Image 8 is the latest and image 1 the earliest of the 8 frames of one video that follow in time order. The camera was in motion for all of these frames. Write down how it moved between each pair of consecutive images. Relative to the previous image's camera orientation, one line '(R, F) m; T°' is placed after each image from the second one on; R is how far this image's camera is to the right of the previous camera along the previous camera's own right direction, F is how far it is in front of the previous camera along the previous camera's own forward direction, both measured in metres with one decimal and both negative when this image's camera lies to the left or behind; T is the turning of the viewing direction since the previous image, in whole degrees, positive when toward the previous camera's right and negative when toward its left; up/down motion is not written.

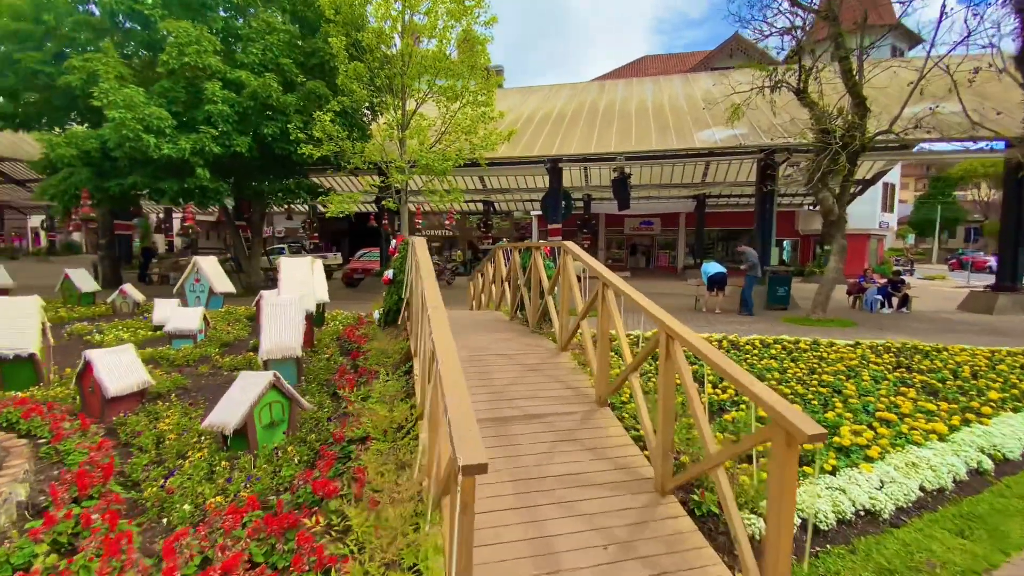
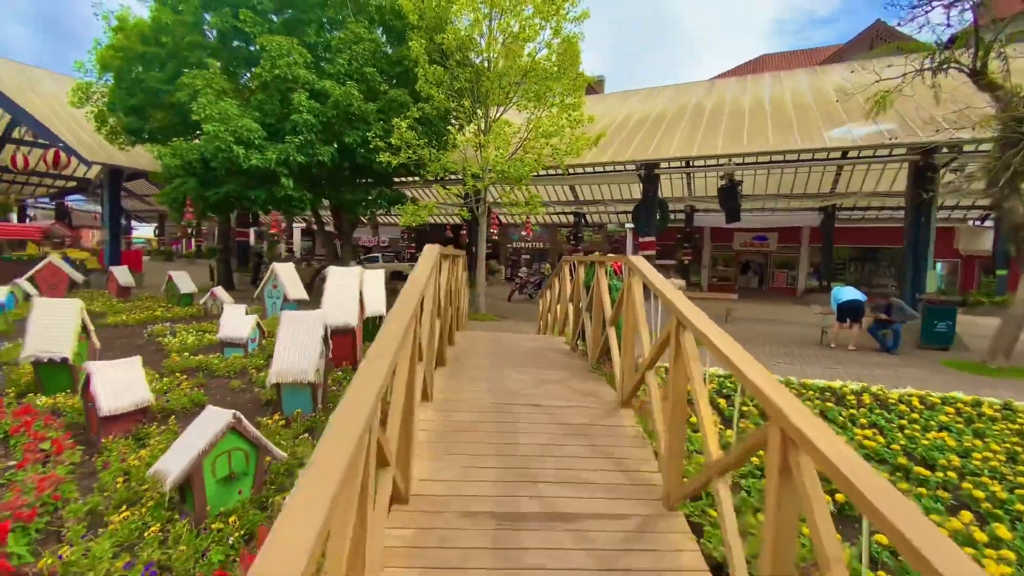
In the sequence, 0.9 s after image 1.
(+0.4, +1.1) m; -12°
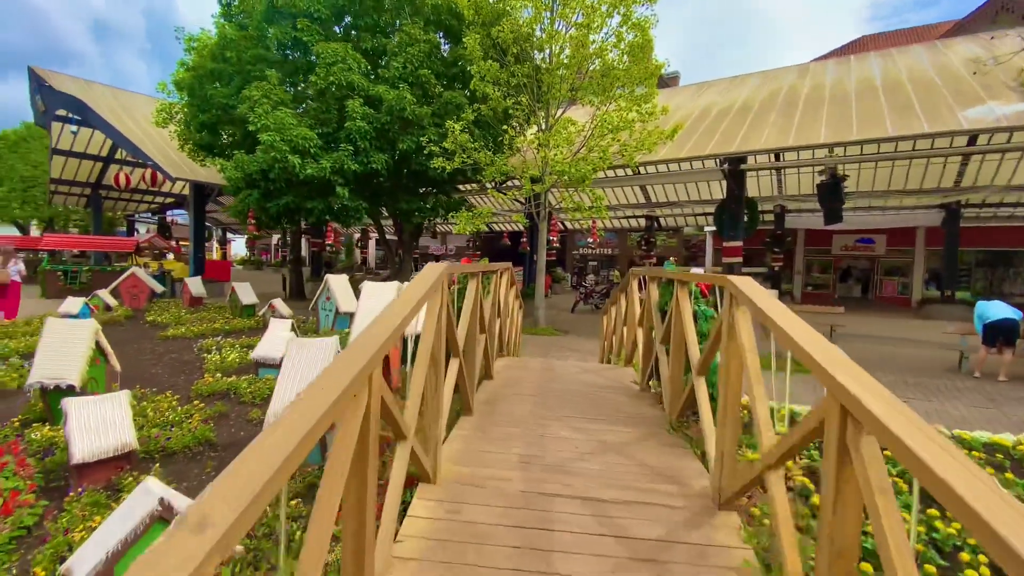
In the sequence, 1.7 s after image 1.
(+0.1, +1.0) m; -8°
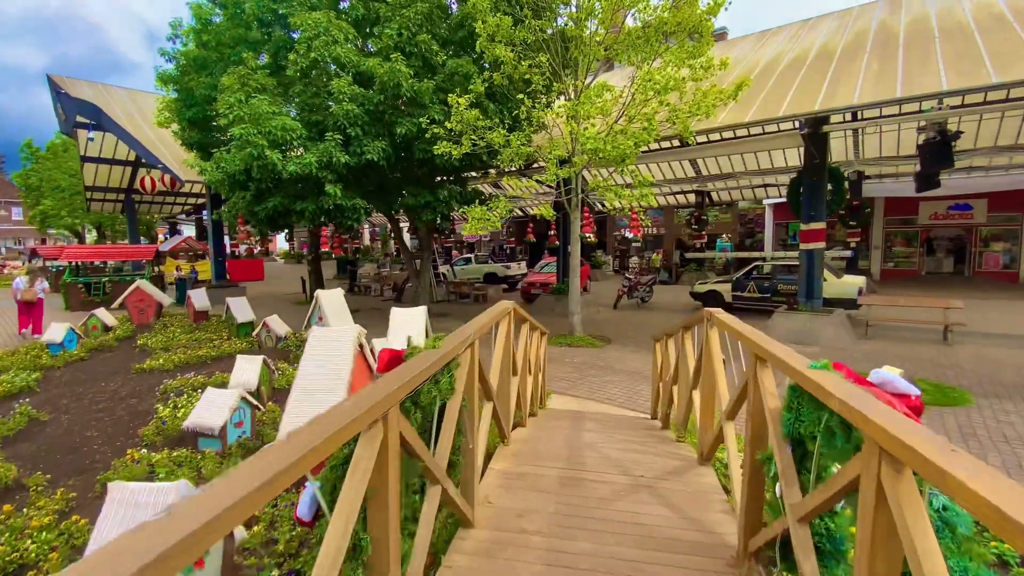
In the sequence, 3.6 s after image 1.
(+0.3, +1.8) m; -5°
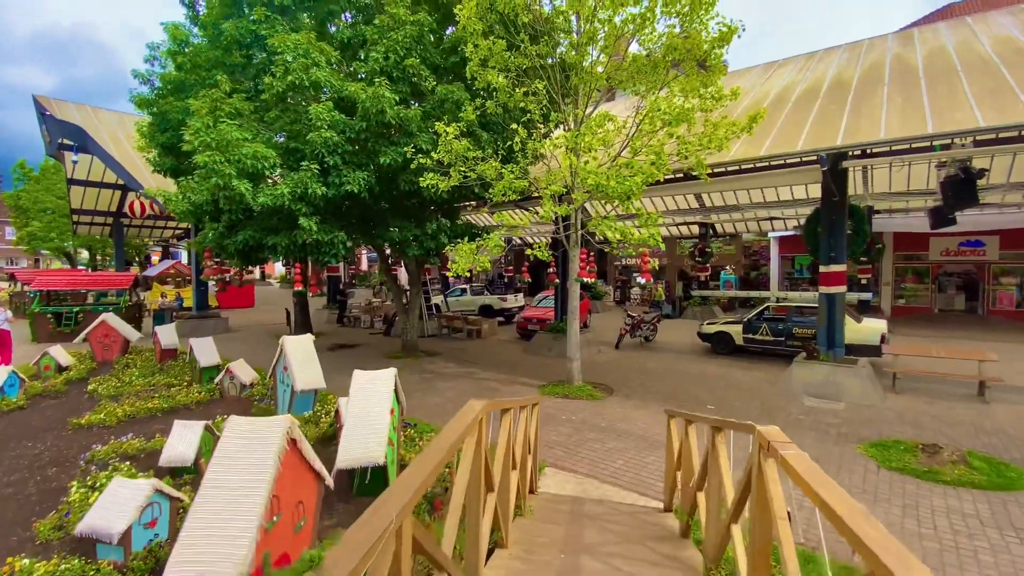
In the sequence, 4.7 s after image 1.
(+0.1, +0.8) m; 0°
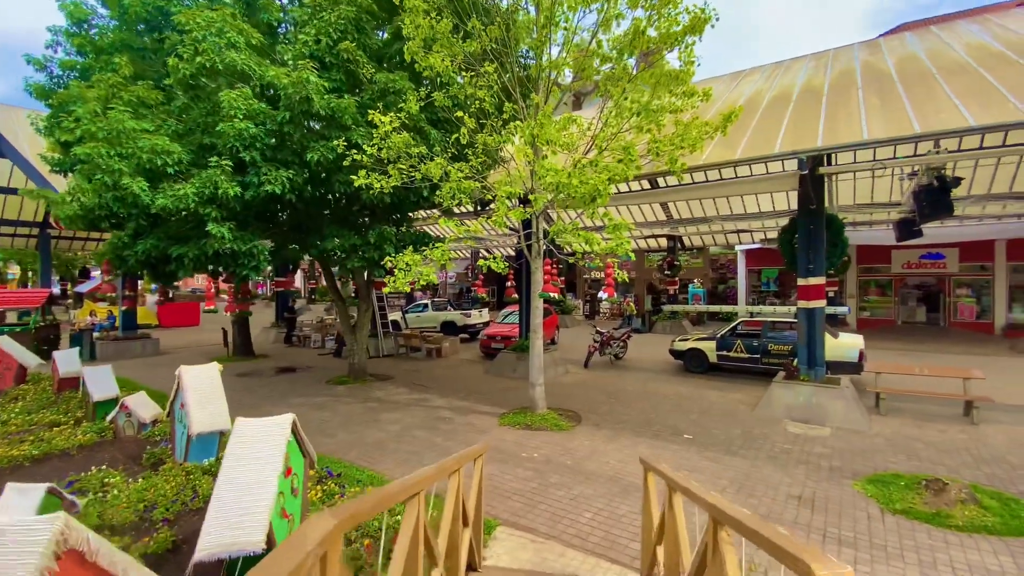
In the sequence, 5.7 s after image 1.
(+0.3, +1.0) m; +3°
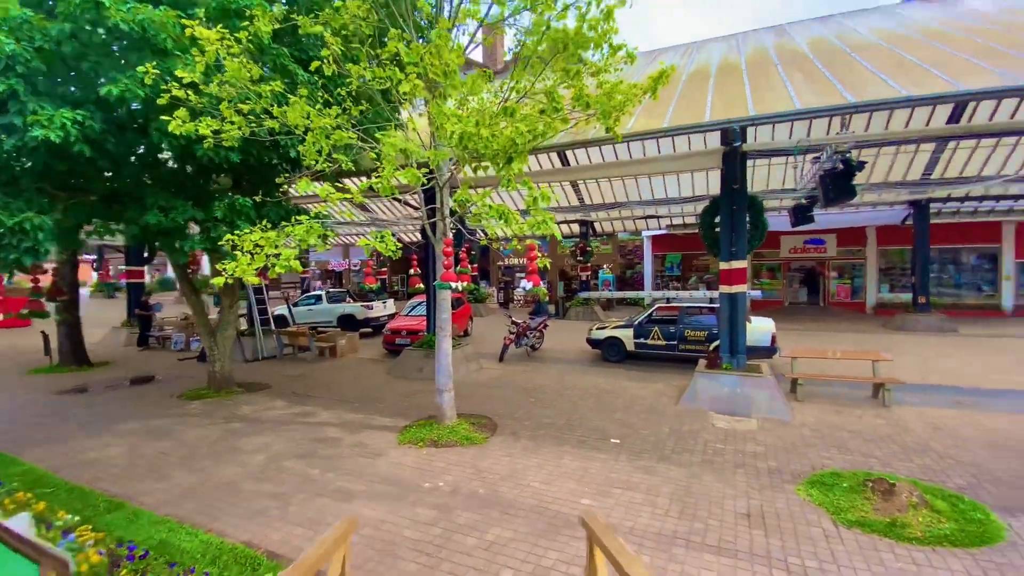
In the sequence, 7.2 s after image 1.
(+0.2, +1.3) m; +10°
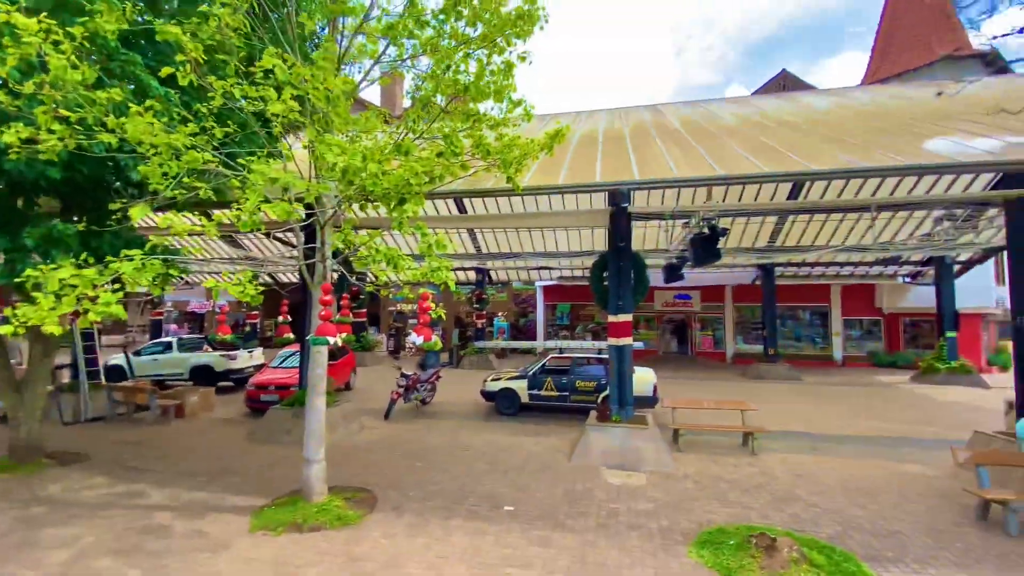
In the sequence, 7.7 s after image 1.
(0.0, +0.4) m; +13°
